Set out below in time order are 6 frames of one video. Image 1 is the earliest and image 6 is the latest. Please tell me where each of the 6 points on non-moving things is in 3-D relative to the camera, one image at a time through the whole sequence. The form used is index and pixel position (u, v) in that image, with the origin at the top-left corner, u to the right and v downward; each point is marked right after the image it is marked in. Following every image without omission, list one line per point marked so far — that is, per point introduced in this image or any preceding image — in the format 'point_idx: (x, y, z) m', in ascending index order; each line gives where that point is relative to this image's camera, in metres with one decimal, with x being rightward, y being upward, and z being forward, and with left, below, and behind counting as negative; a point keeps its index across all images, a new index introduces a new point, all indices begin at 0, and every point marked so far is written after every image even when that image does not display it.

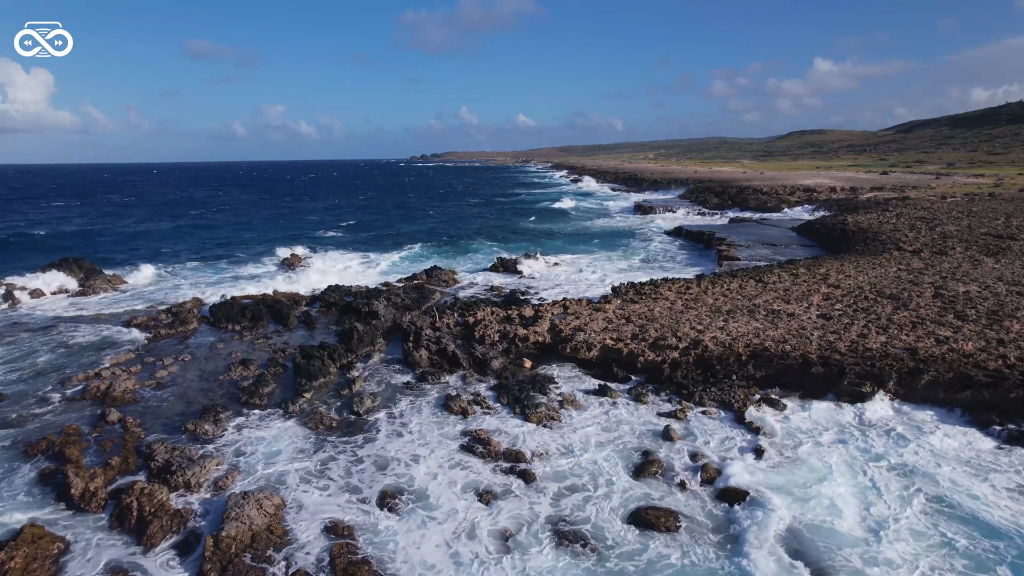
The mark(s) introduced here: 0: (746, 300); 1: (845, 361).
0: (+7.7, -0.4, +19.5) m
1: (+7.8, -1.7, +14.0) m
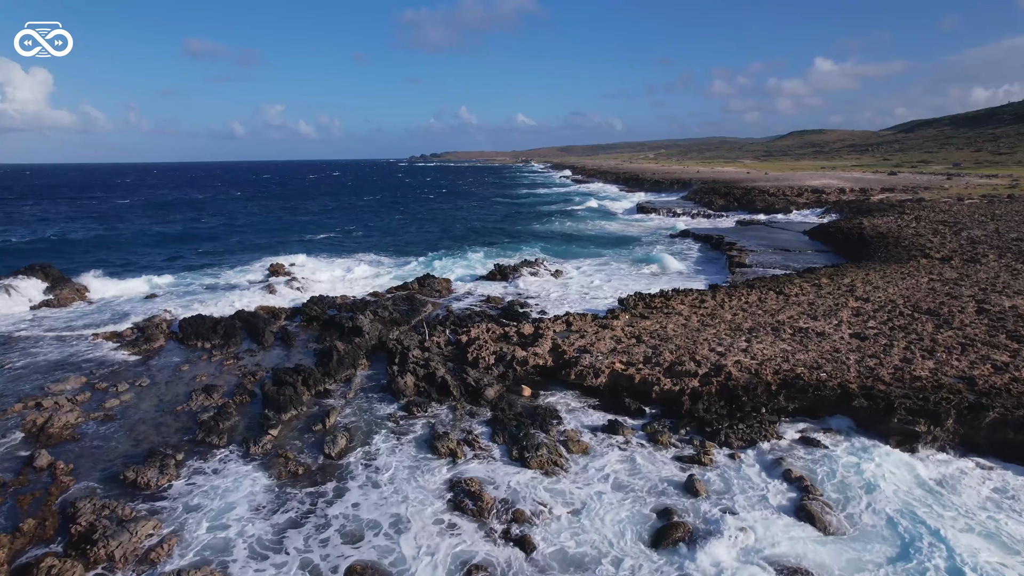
0: (+7.7, -0.8, +17.7) m
1: (+7.8, -2.1, +12.1) m
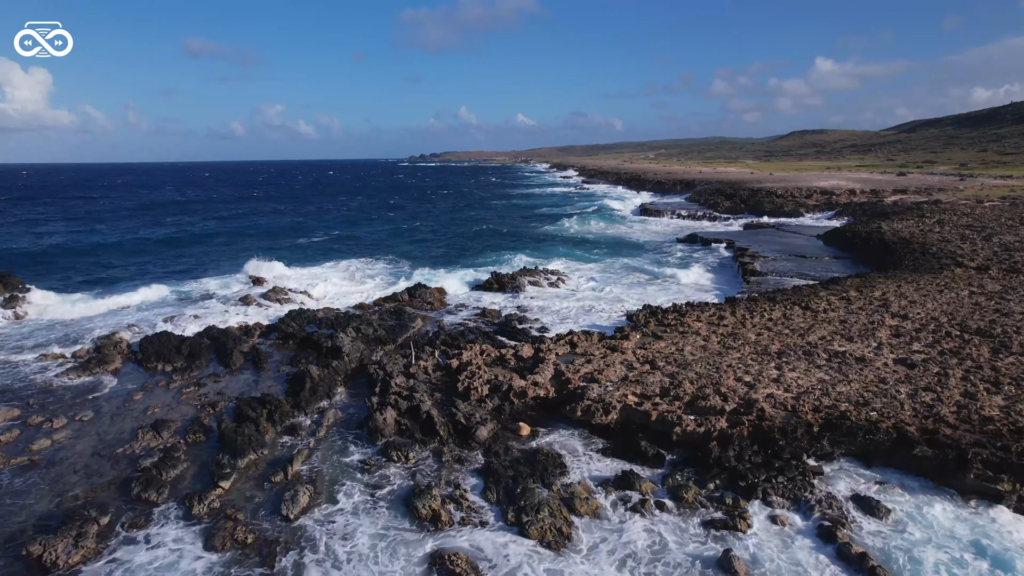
0: (+7.6, -1.3, +15.7) m
1: (+7.7, -2.6, +10.2) m
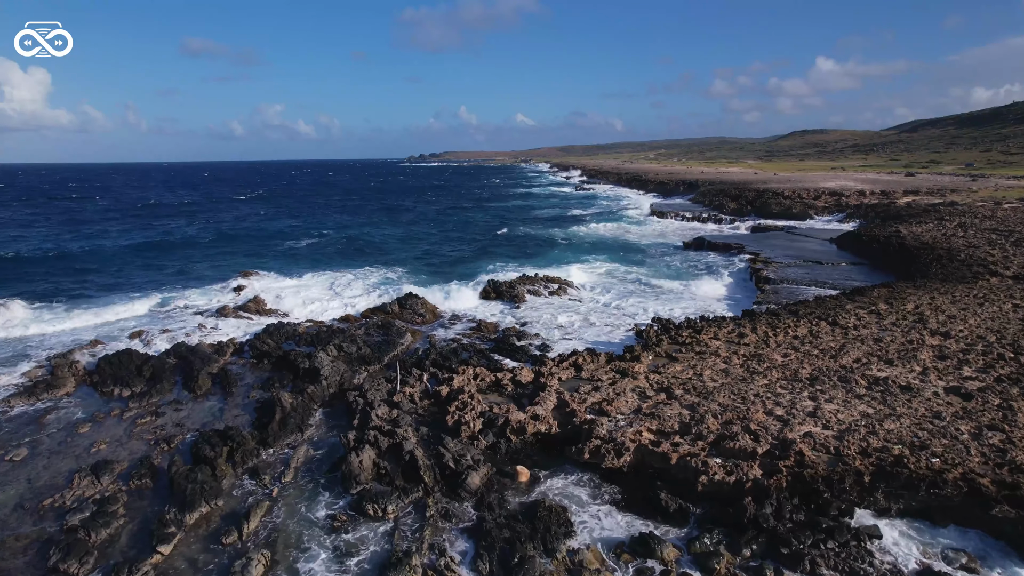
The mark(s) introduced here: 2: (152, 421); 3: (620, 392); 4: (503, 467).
0: (+7.5, -1.7, +14.0) m
1: (+7.6, -3.0, +8.4) m
2: (-7.9, -2.9, +13.1) m
3: (+2.3, -2.2, +12.8) m
4: (-0.2, -3.2, +10.7) m
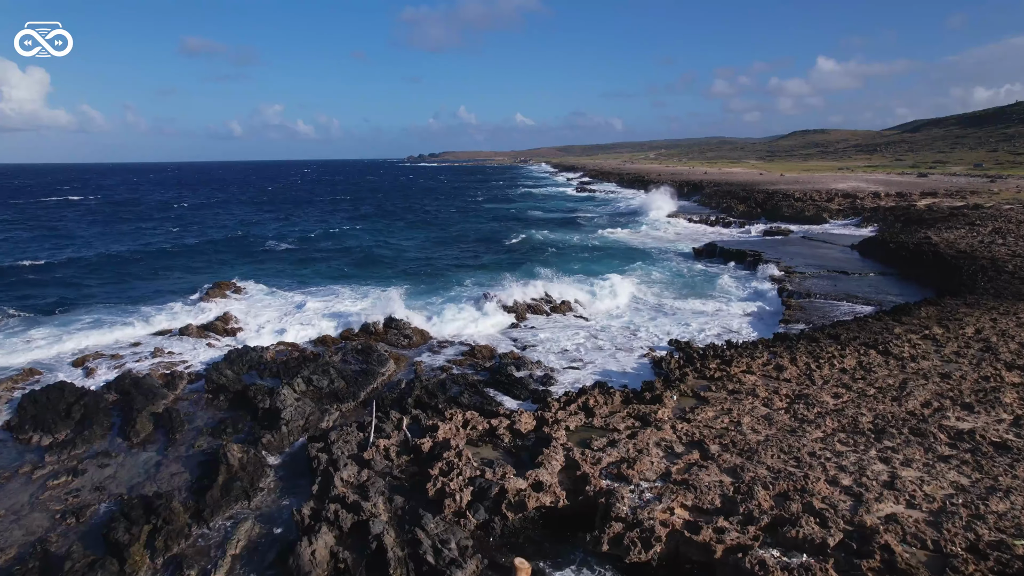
0: (+7.5, -2.2, +11.6) m
1: (+7.6, -3.5, +6.0) m
2: (-8.0, -3.5, +10.7) m
3: (+2.3, -2.8, +10.4) m
4: (-0.2, -3.8, +8.3) m
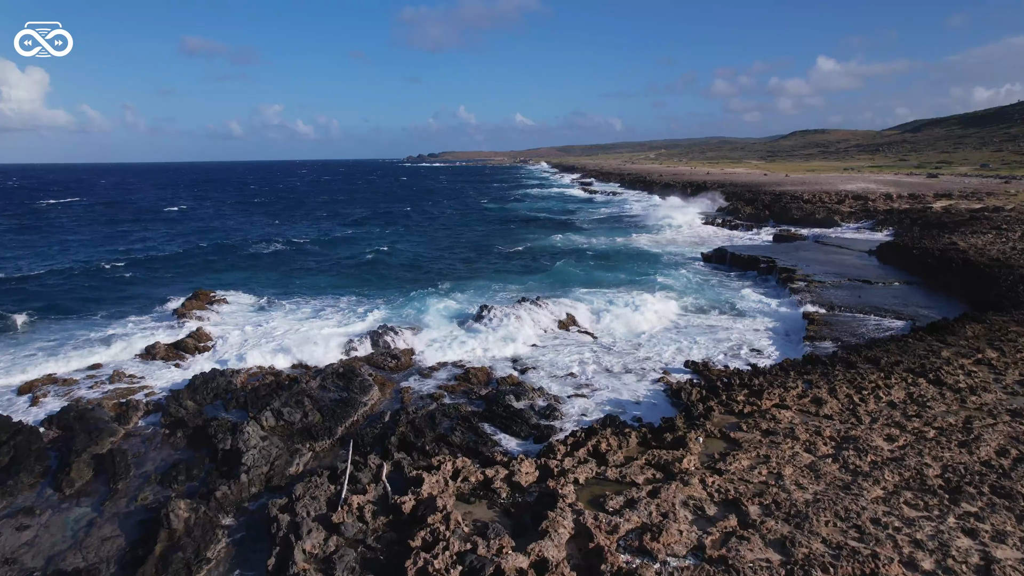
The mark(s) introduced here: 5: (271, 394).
0: (+7.4, -2.6, +9.8) m
1: (+7.6, -4.0, +4.2) m
2: (-8.0, -3.9, +8.9) m
3: (+2.3, -3.2, +8.6) m
4: (-0.2, -4.2, +6.5) m
5: (-5.5, -2.5, +13.6) m
